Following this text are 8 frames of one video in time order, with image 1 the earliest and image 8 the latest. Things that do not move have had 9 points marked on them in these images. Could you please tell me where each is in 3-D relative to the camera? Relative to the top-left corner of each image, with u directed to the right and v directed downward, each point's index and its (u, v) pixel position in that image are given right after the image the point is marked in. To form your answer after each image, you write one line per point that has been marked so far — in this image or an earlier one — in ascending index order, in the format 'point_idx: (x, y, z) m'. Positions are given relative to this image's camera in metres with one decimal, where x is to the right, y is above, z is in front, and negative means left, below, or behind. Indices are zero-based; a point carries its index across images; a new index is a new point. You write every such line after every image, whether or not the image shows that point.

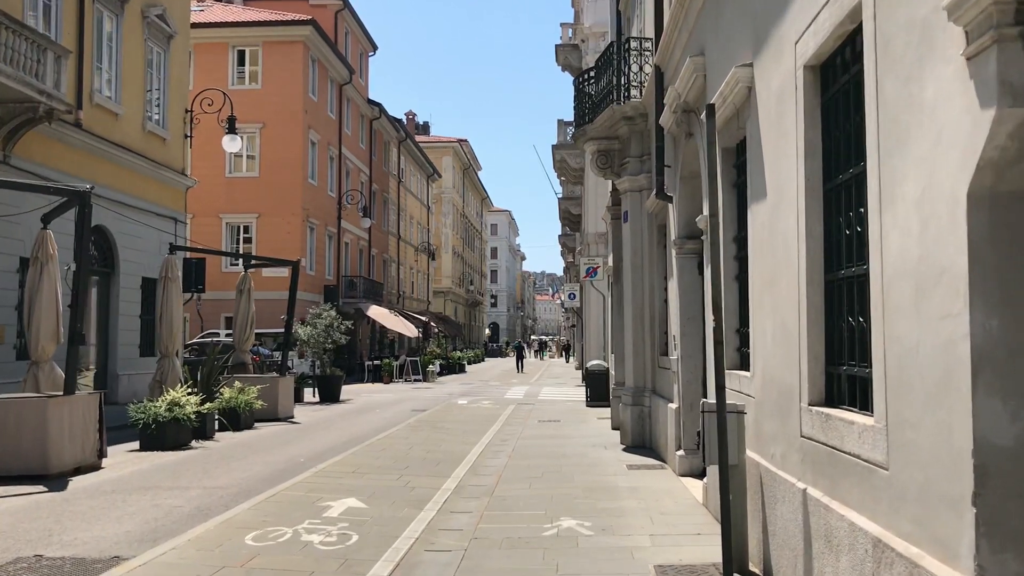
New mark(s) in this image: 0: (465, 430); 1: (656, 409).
0: (-0.7, -2.2, +14.8) m
1: (+1.7, -1.4, +11.2) m
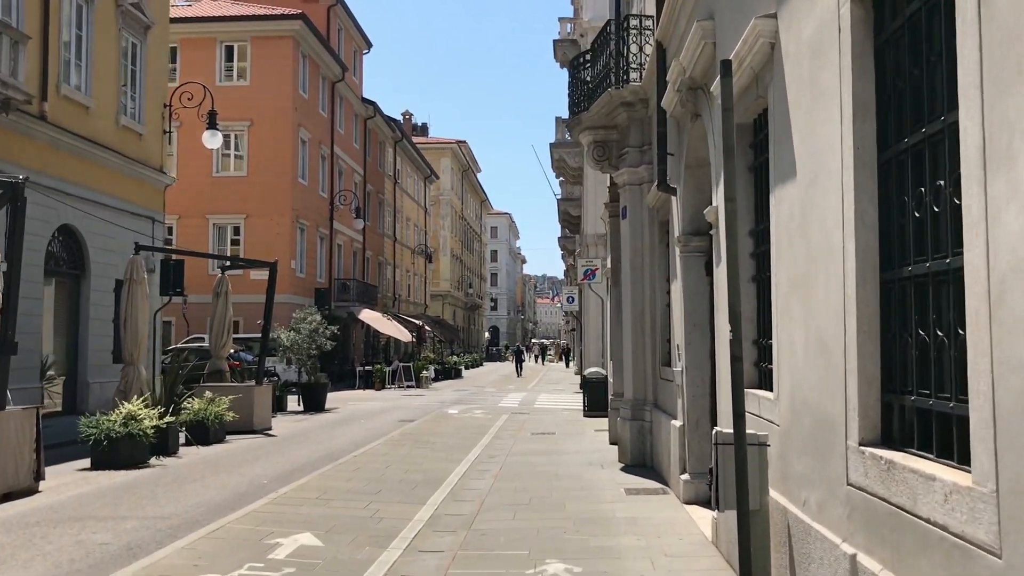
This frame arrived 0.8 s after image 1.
0: (-0.9, -2.2, +13.7) m
1: (+1.5, -1.4, +10.1) m
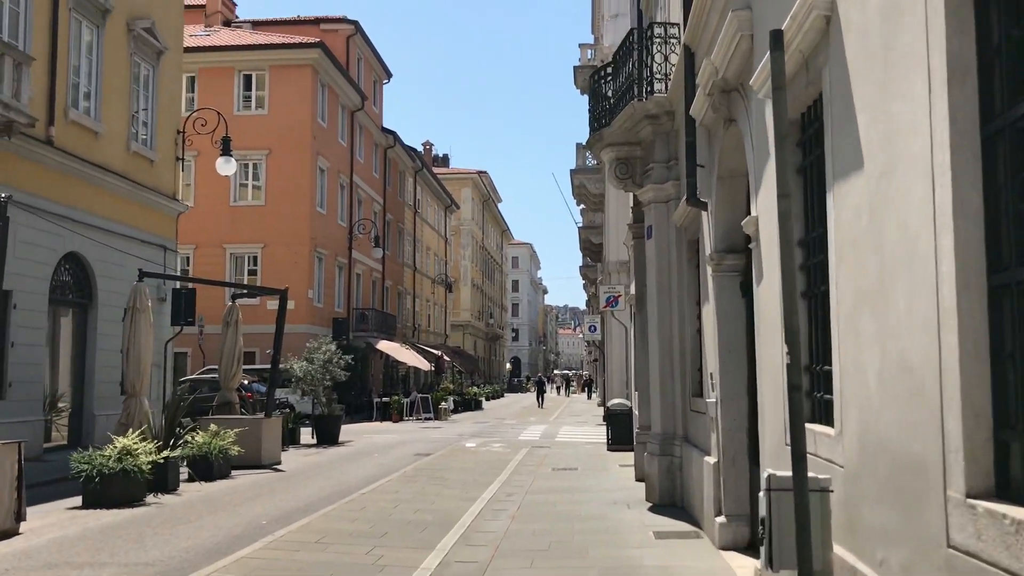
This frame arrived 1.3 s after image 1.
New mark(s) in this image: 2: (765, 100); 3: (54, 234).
0: (-0.6, -2.6, +12.9) m
1: (+1.7, -1.7, +9.3) m
2: (+1.4, +1.1, +5.5) m
3: (-7.9, +0.9, +16.5) m
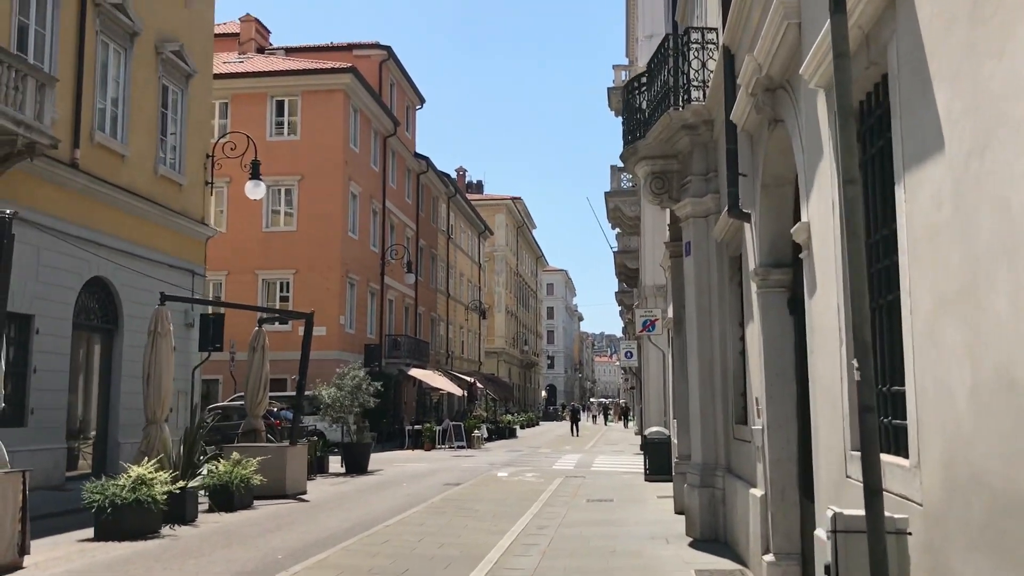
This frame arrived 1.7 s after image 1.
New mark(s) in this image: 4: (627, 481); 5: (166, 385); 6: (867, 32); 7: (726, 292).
0: (-0.2, -2.9, +12.3) m
1: (+2.0, -1.8, +8.7) m
2: (+1.6, +1.0, +5.0) m
3: (-7.3, +0.5, +16.3) m
4: (+2.1, -3.5, +17.5) m
5: (-4.8, -1.3, +13.4) m
6: (+1.4, +1.0, +3.9) m
7: (+2.1, 0.0, +9.3) m
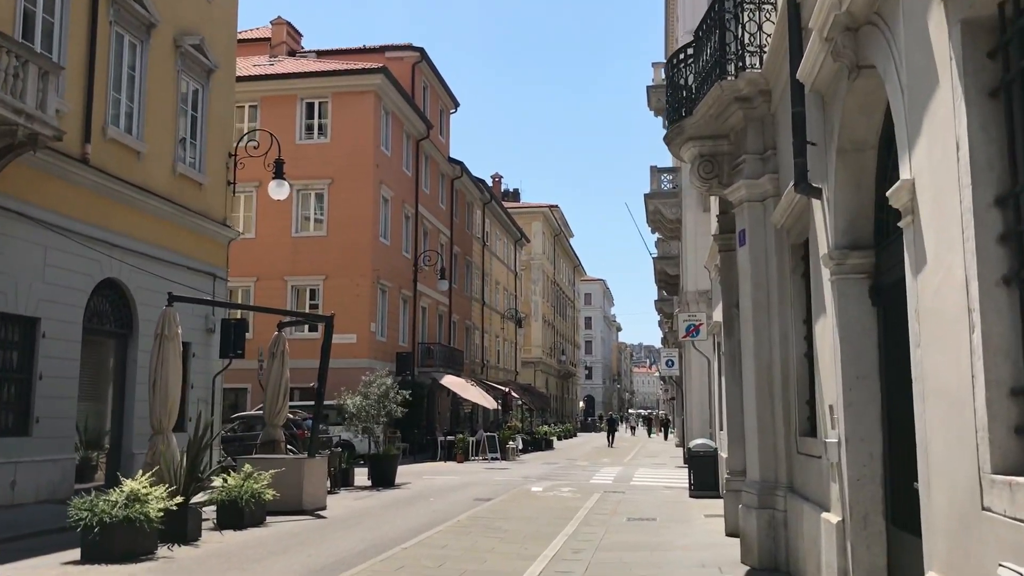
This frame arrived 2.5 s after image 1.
0: (+0.2, -2.8, +11.2) m
1: (+2.2, -1.8, +7.5) m
2: (+1.7, +1.1, +3.8) m
3: (-6.8, +0.5, +15.5) m
4: (+2.7, -3.5, +16.3) m
5: (-4.4, -1.3, +12.5) m
6: (+1.5, +1.2, +2.8) m
7: (+2.3, 0.0, +8.2) m
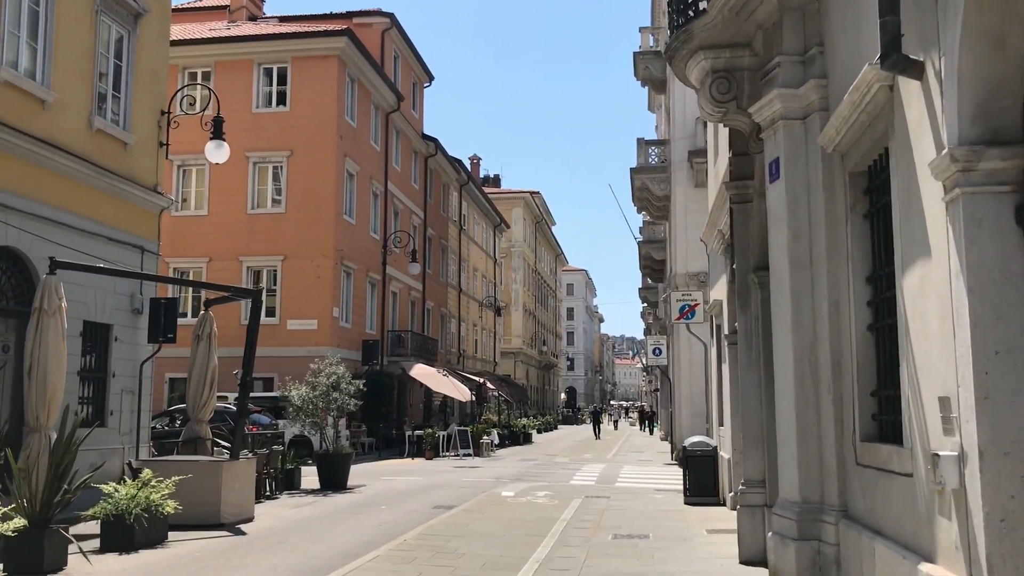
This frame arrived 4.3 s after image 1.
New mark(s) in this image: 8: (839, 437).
0: (-0.2, -2.5, +8.9) m
1: (+1.9, -1.5, +5.2) m
2: (+1.4, +1.4, +1.5) m
3: (-7.3, +0.9, +13.0) m
4: (+2.2, -3.1, +14.1) m
5: (-4.8, -1.0, +10.1) m
6: (+1.3, +1.4, +0.4) m
7: (+2.0, +0.4, +5.9) m
8: (+2.0, -0.9, +5.8) m
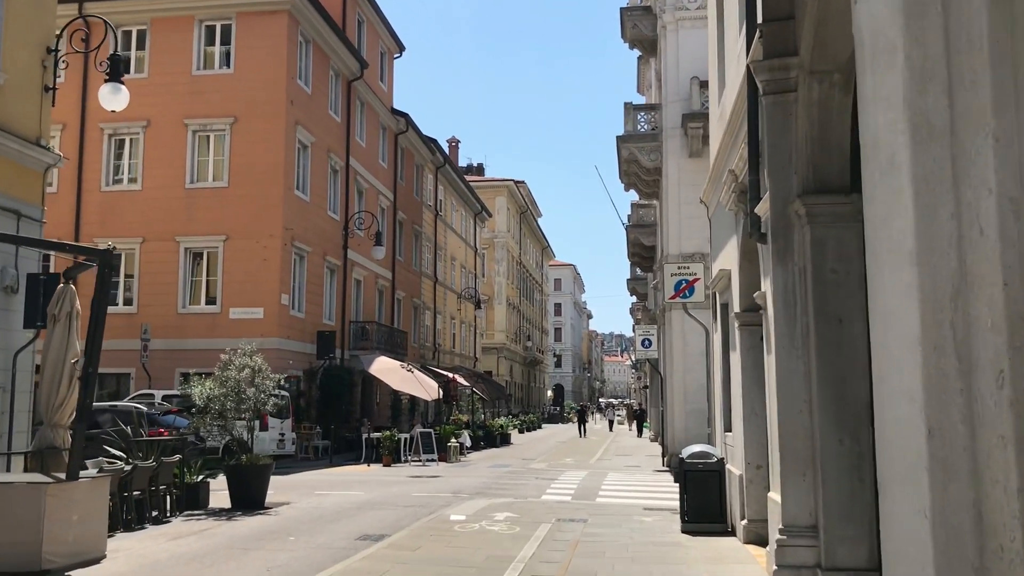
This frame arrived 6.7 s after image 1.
0: (-0.7, -2.1, +5.8) m
1: (+1.4, -1.1, +2.1) m
2: (+1.0, +1.8, -1.6) m
3: (-7.8, +1.3, +9.8) m
4: (+1.6, -2.8, +11.0) m
5: (-5.3, -0.6, +7.0) m
6: (+0.8, +1.8, -2.6) m
7: (+1.5, +0.7, +2.8) m
8: (+1.5, -0.5, +2.8) m
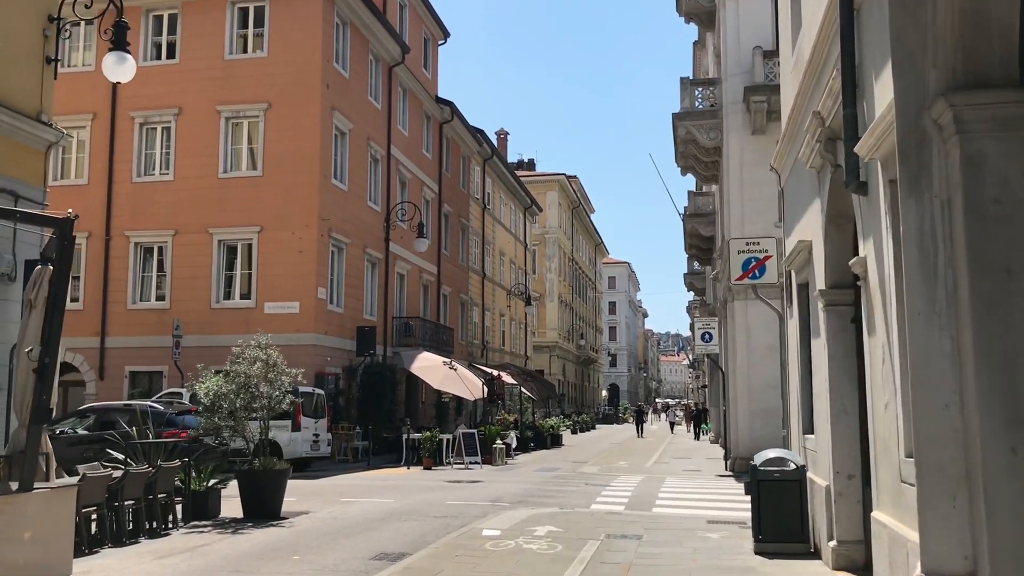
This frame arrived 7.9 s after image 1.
0: (-0.6, -1.9, +4.3) m
1: (+1.3, -0.9, +0.5) m
2: (+0.6, +2.0, -3.2) m
3: (-7.5, +1.4, +8.7) m
4: (+2.0, -2.5, +9.3) m
5: (-5.2, -0.4, +5.7) m
6: (+0.4, +2.0, -4.2) m
7: (+1.4, +0.9, +1.1) m
8: (+1.4, -0.3, +1.1) m
